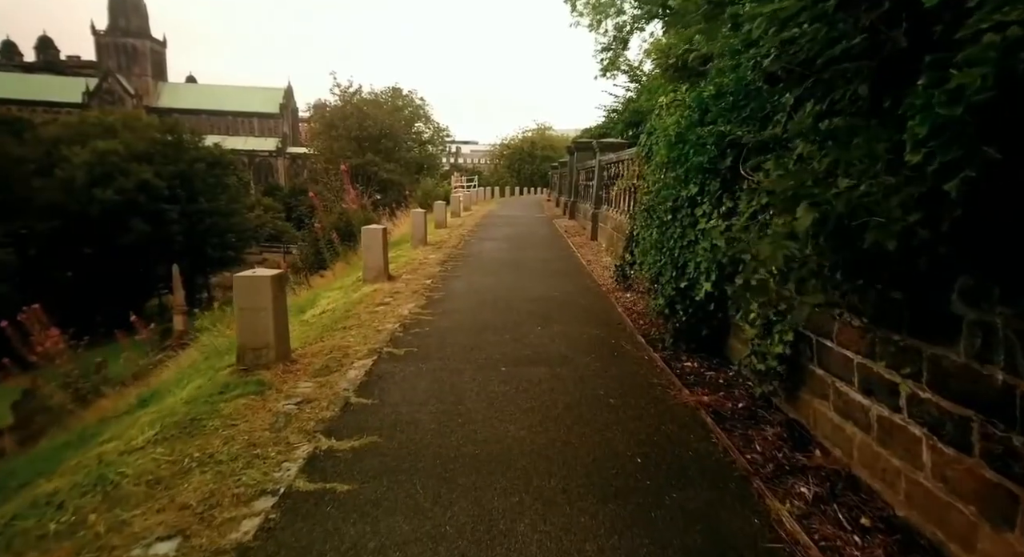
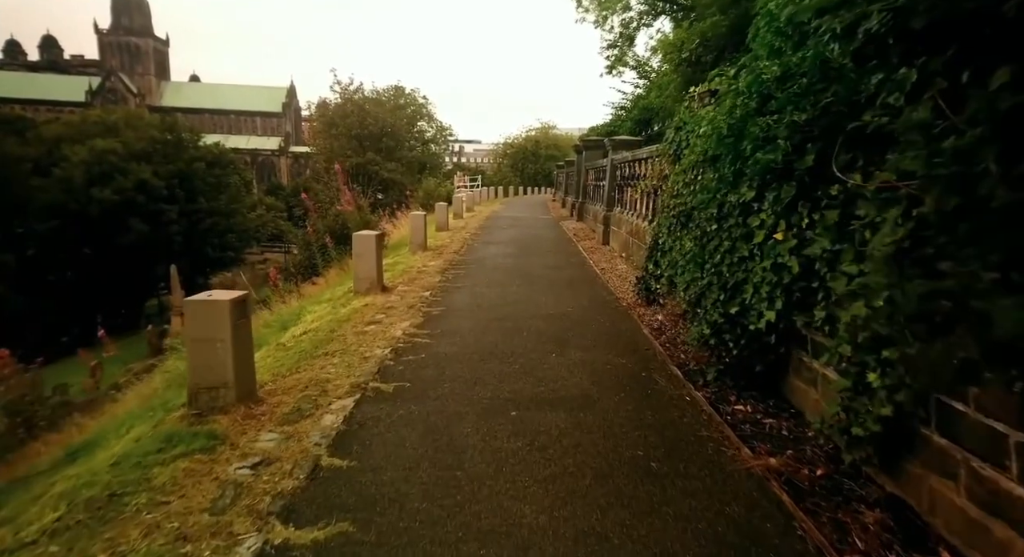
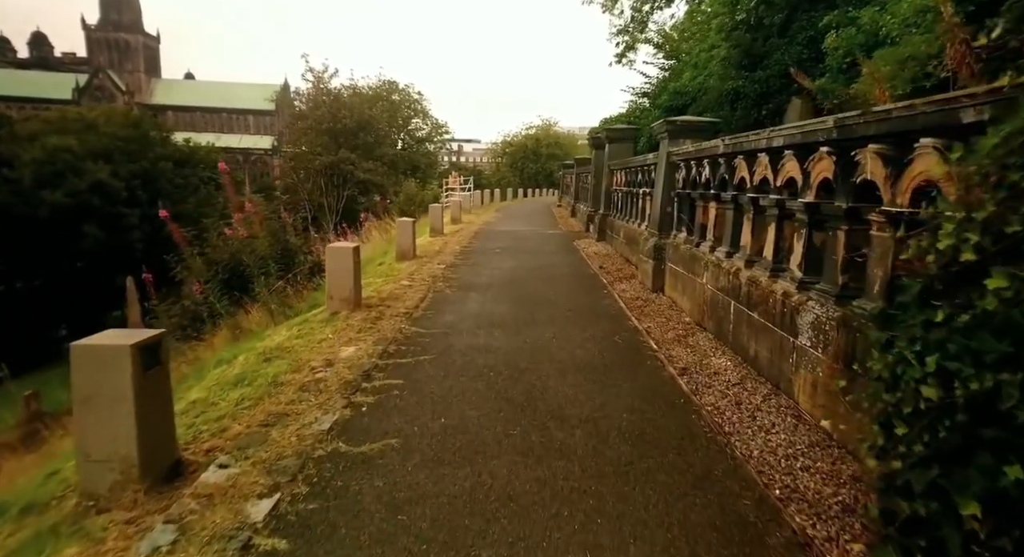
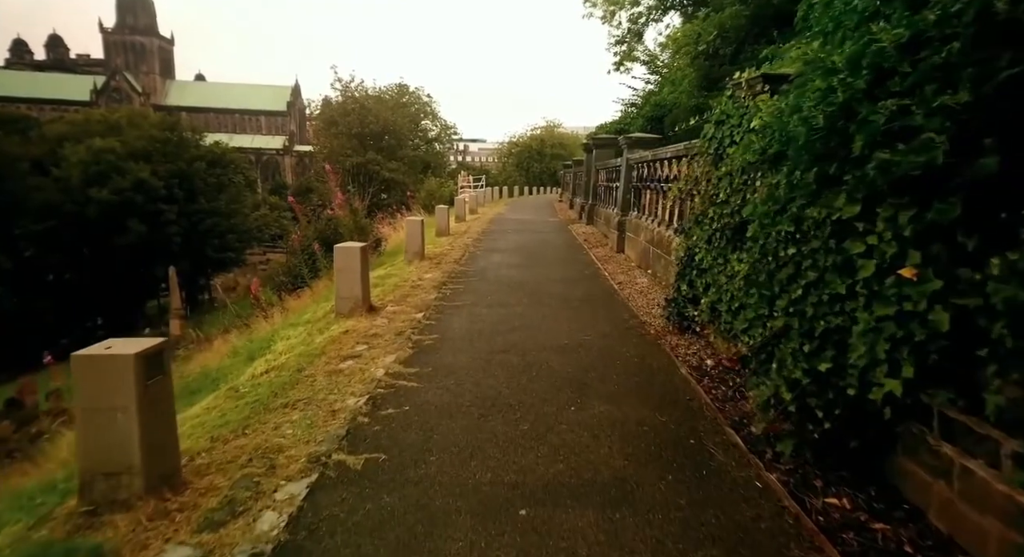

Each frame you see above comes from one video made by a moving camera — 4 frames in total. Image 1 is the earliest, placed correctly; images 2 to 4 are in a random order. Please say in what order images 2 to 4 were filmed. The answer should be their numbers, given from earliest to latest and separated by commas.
2, 4, 3
